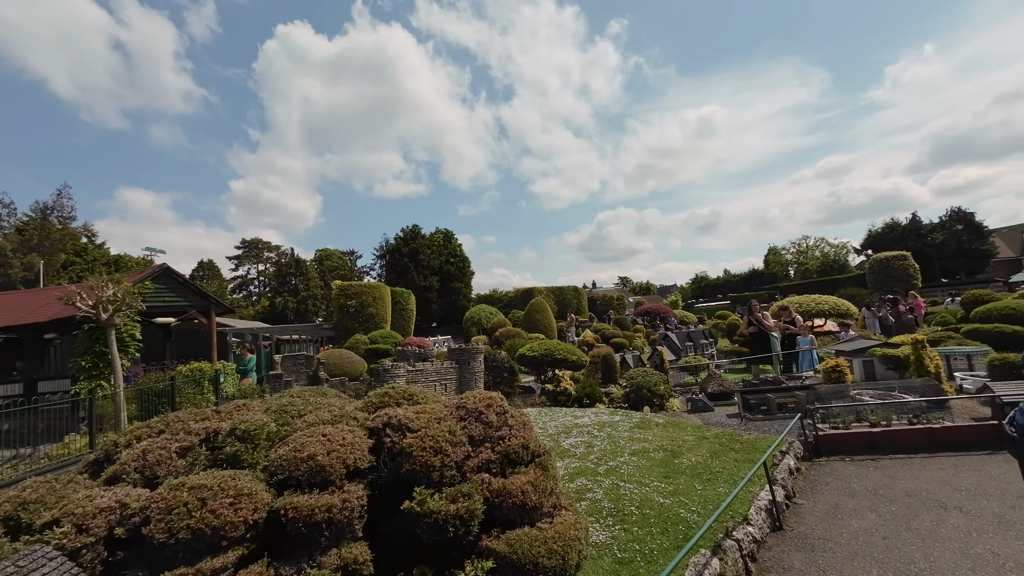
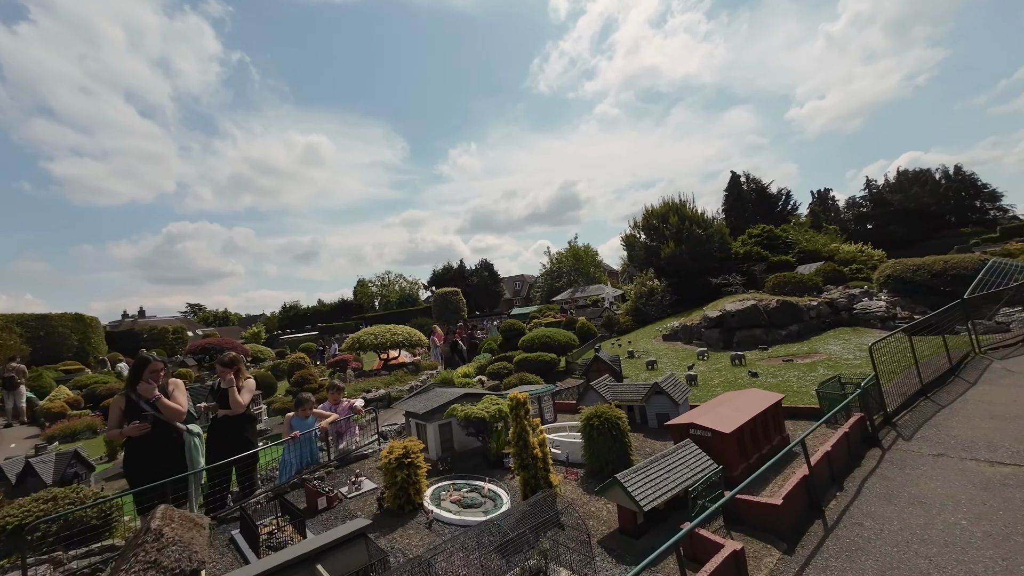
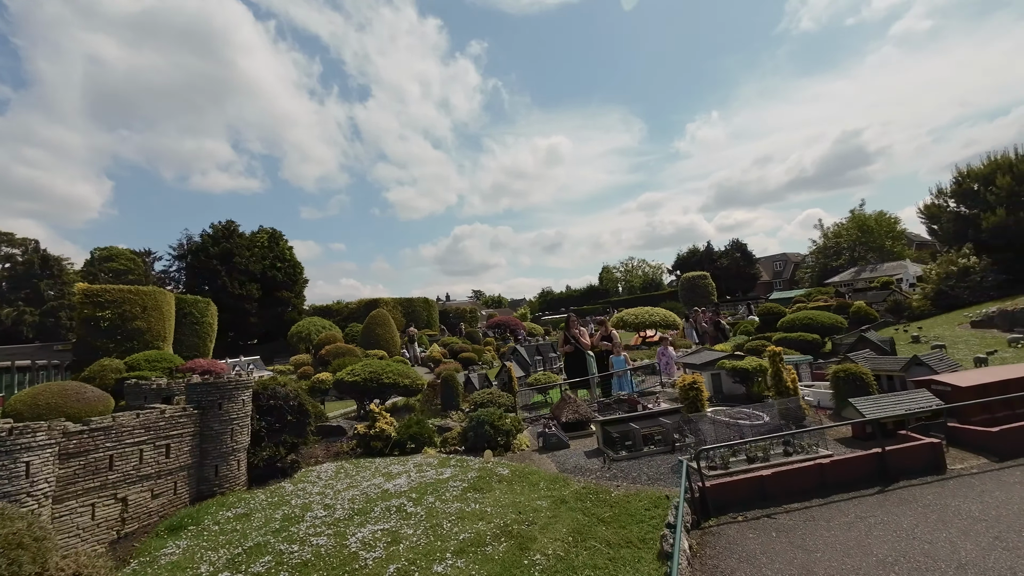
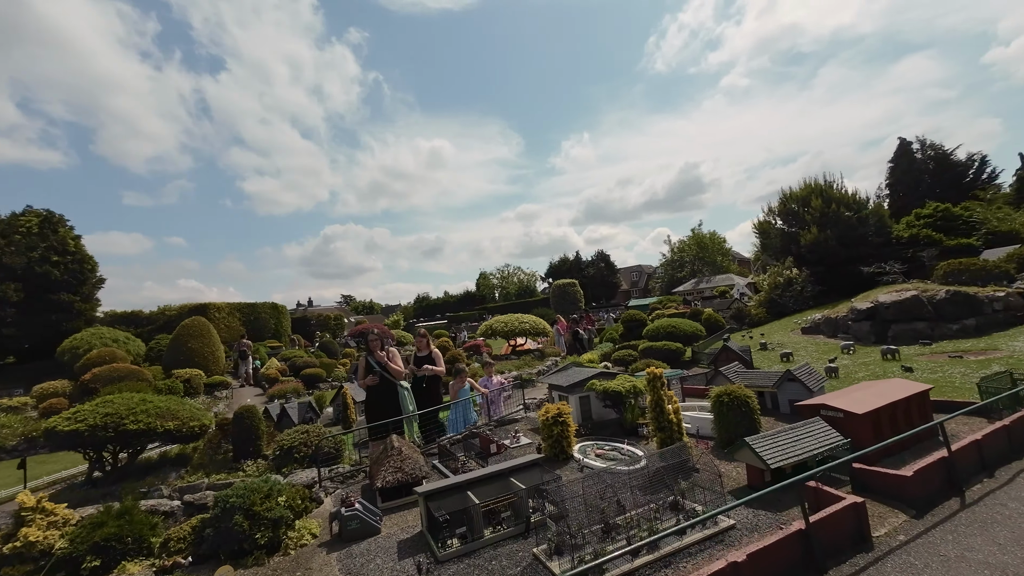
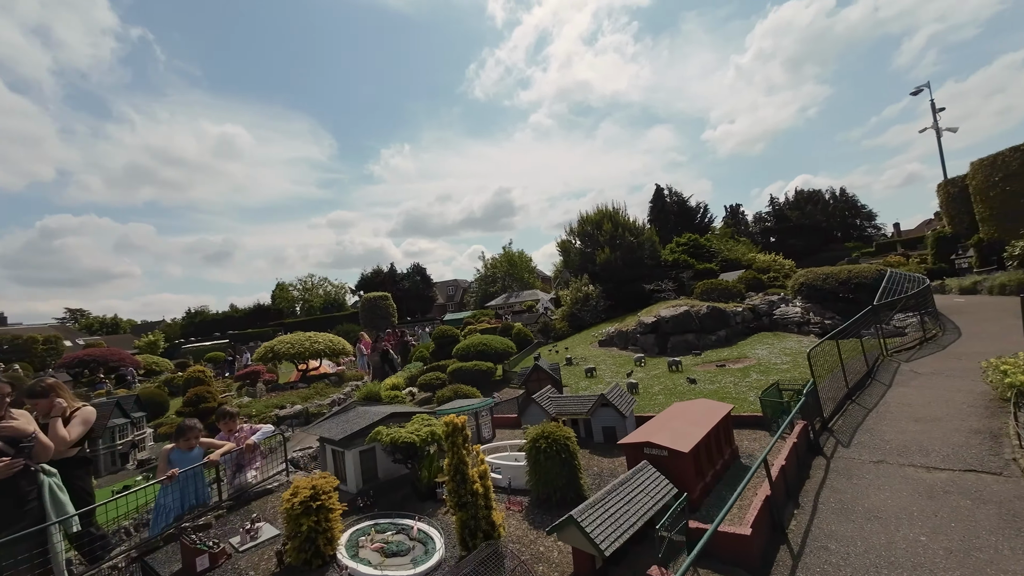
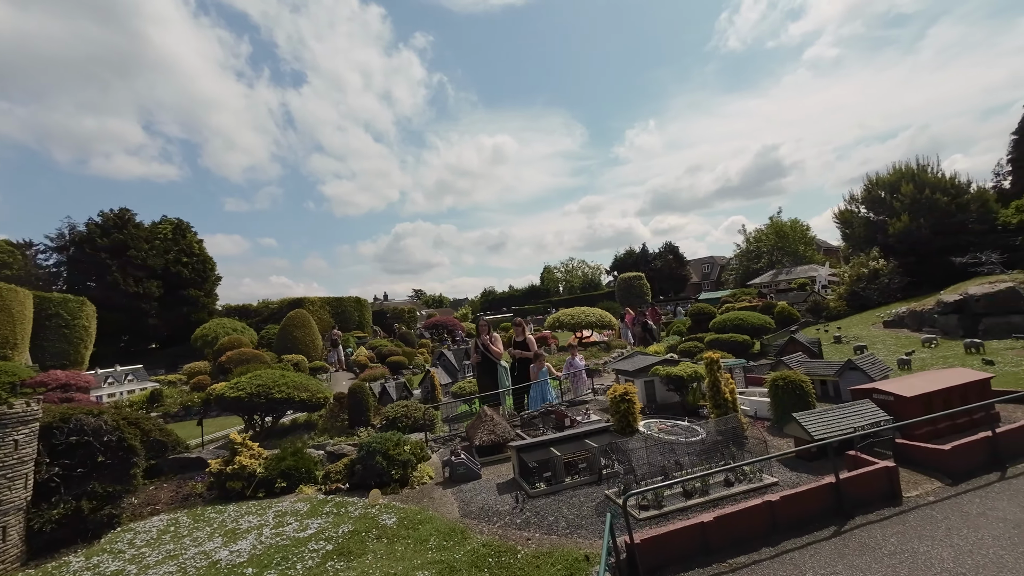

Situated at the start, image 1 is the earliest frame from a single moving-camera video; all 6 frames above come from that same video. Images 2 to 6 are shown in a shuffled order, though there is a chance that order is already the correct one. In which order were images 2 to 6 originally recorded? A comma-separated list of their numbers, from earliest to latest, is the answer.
3, 6, 4, 2, 5
